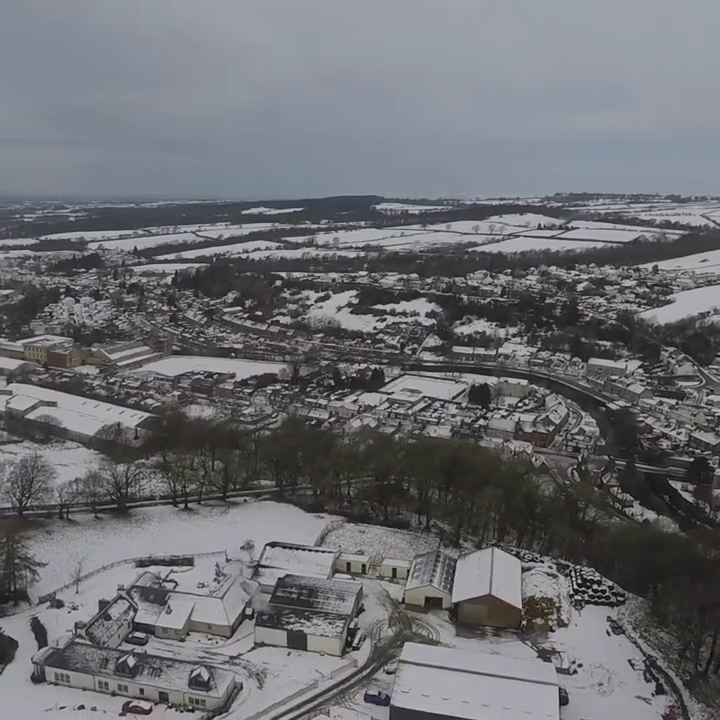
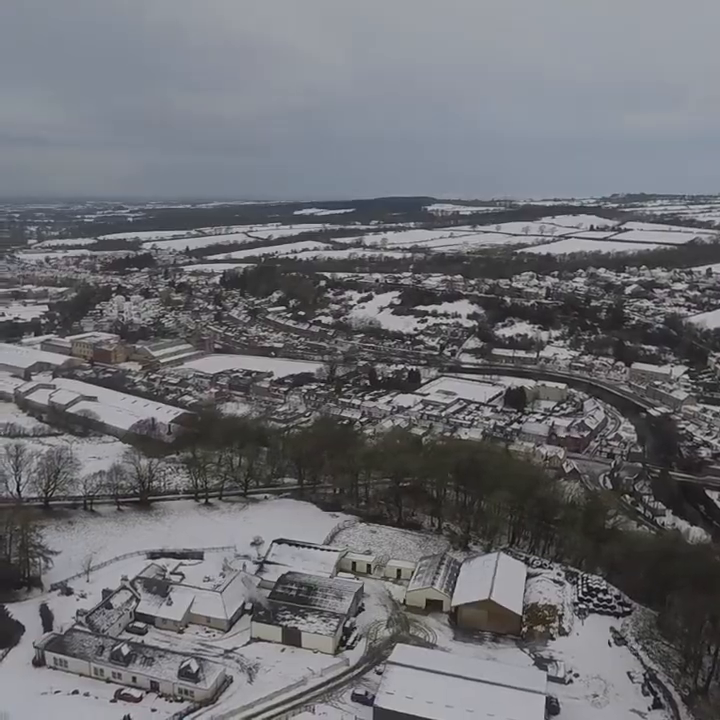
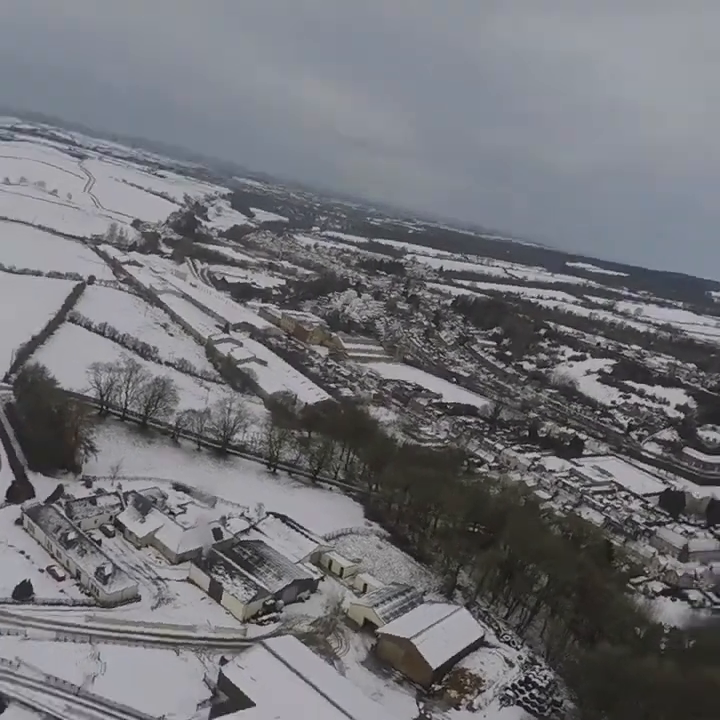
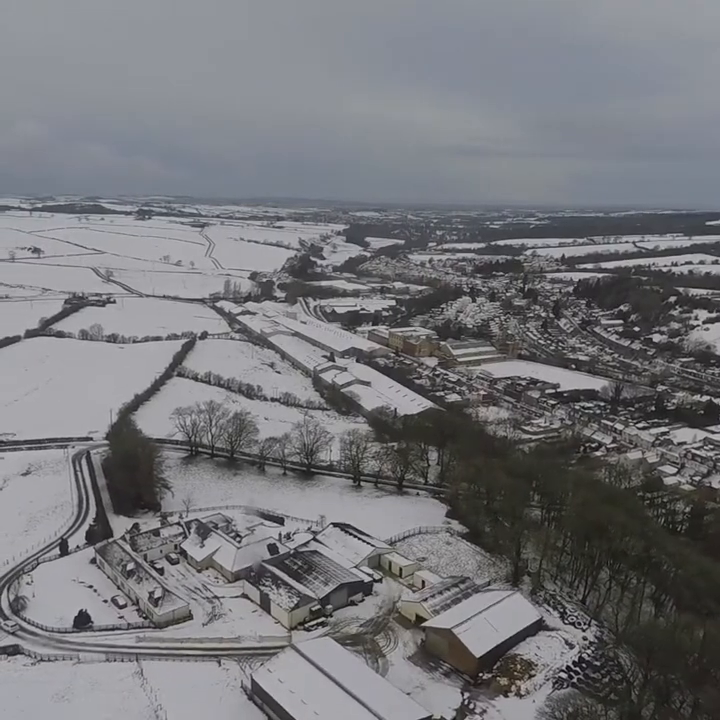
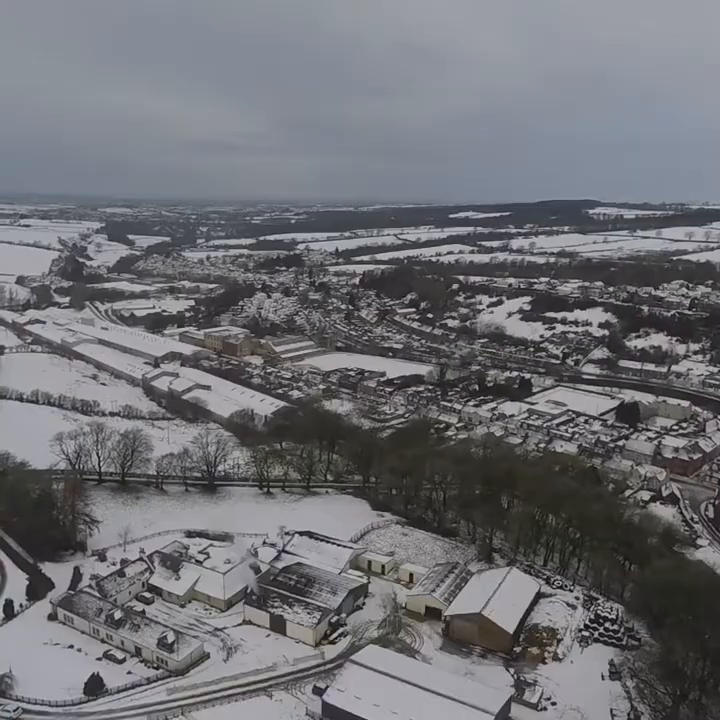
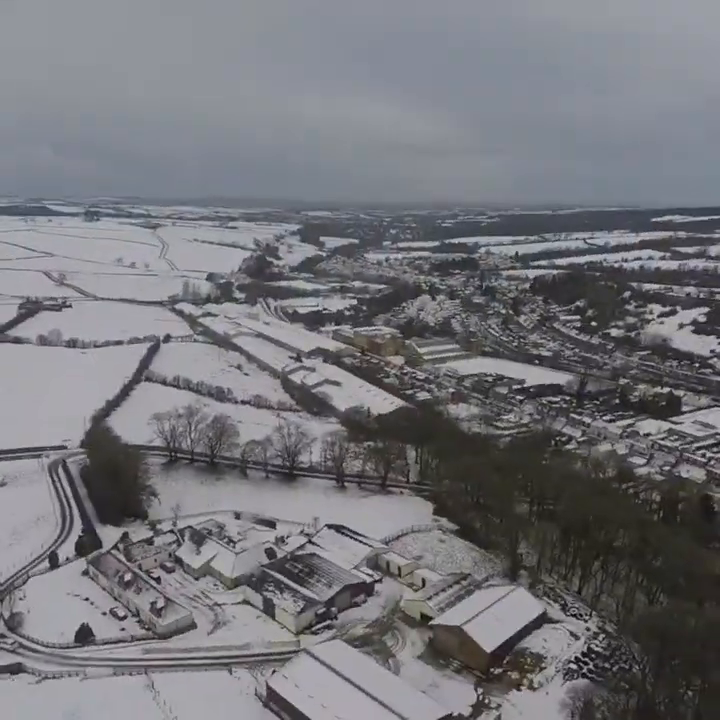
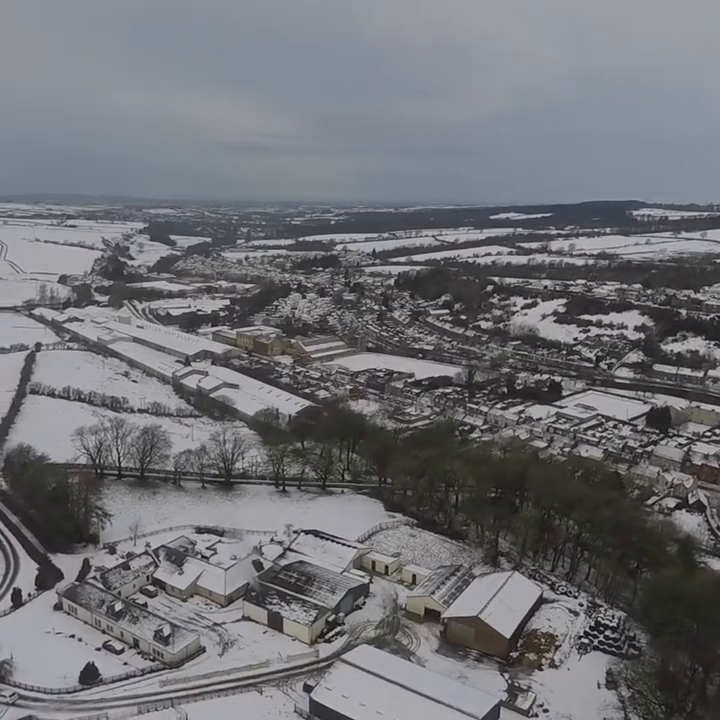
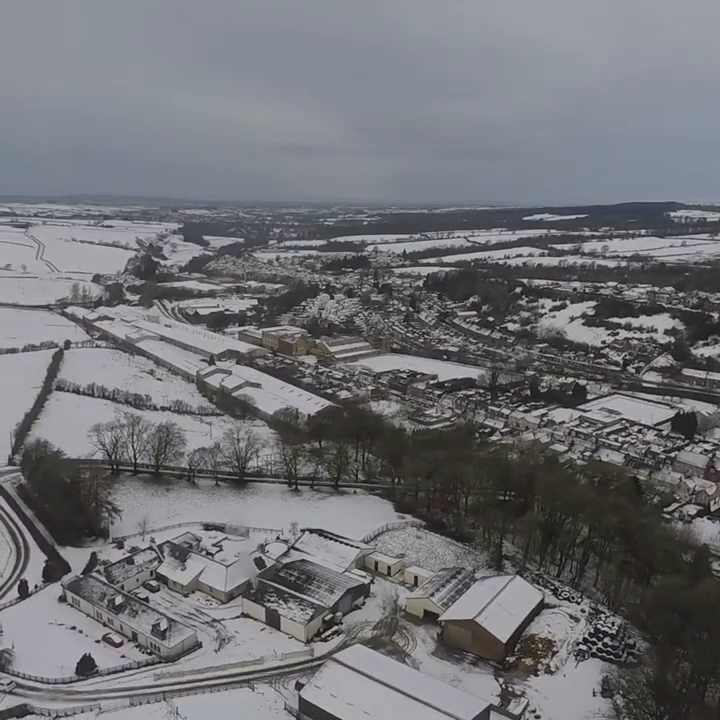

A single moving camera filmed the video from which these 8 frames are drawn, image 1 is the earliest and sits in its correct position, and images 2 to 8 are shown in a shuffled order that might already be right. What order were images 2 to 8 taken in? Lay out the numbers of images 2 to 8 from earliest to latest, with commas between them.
2, 5, 7, 8, 3, 6, 4
